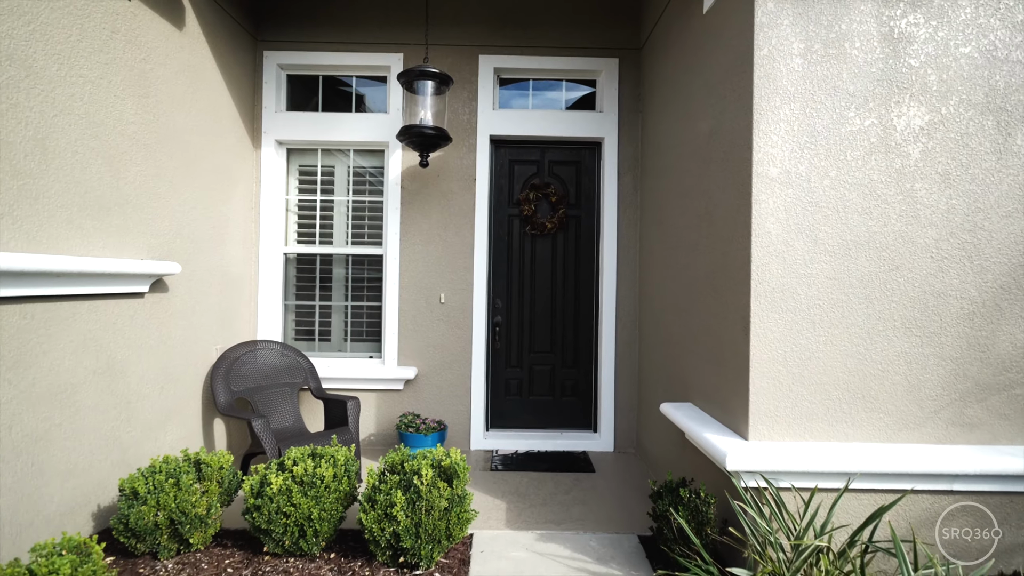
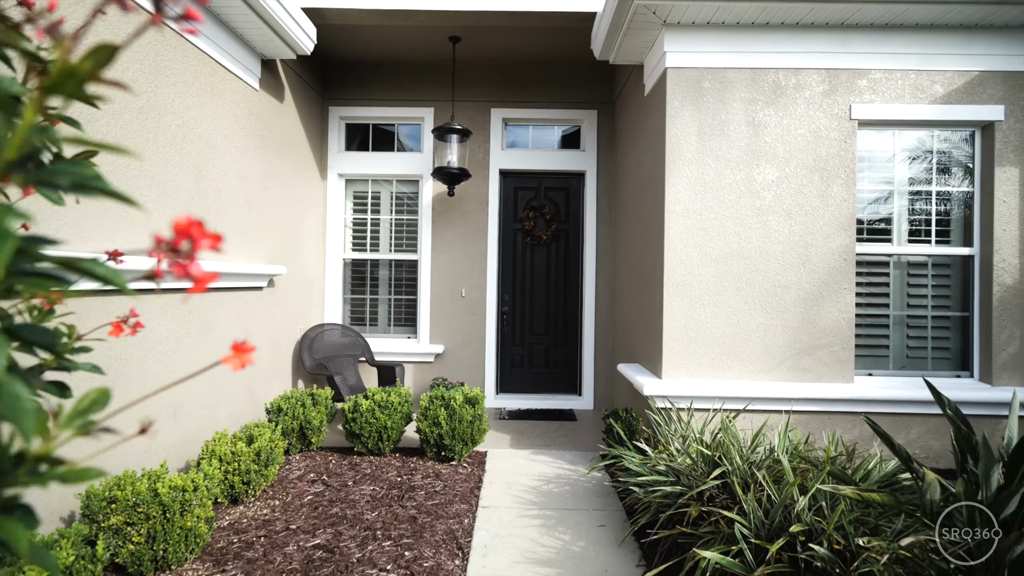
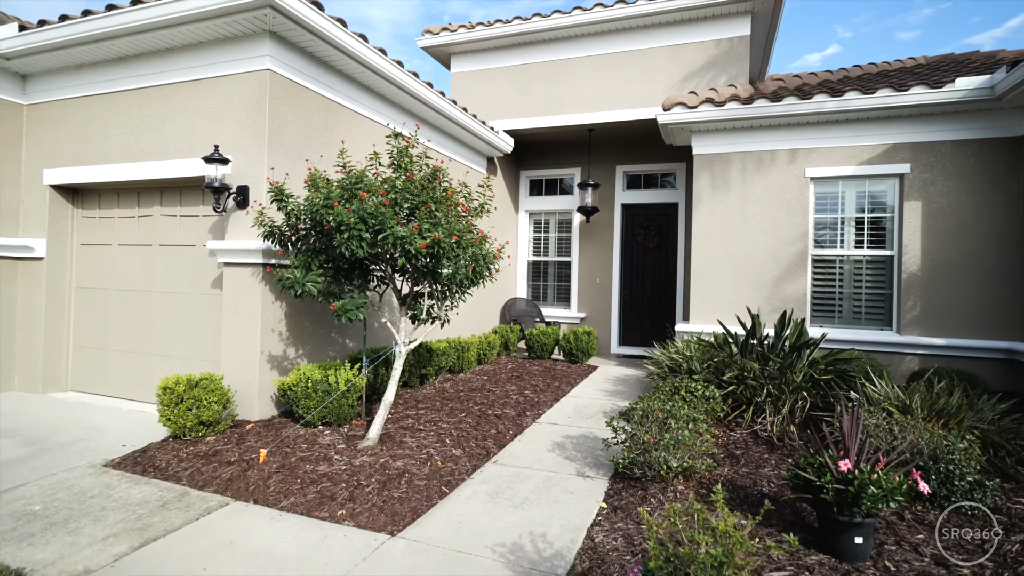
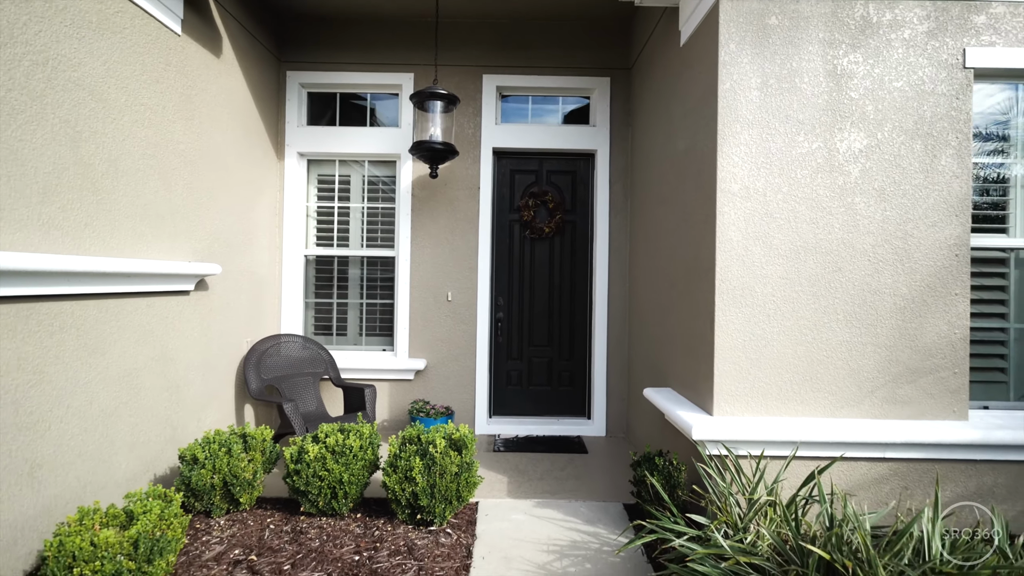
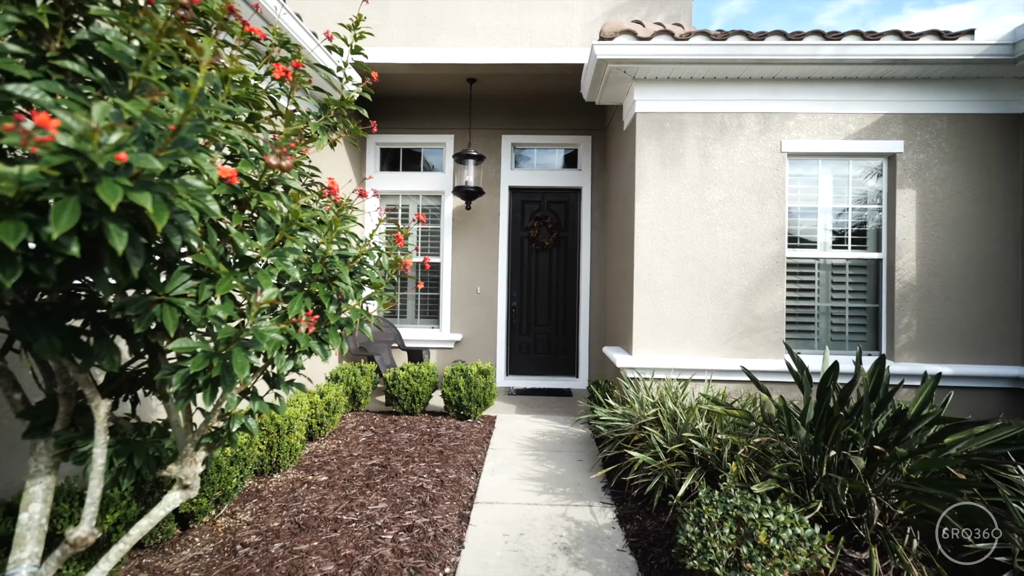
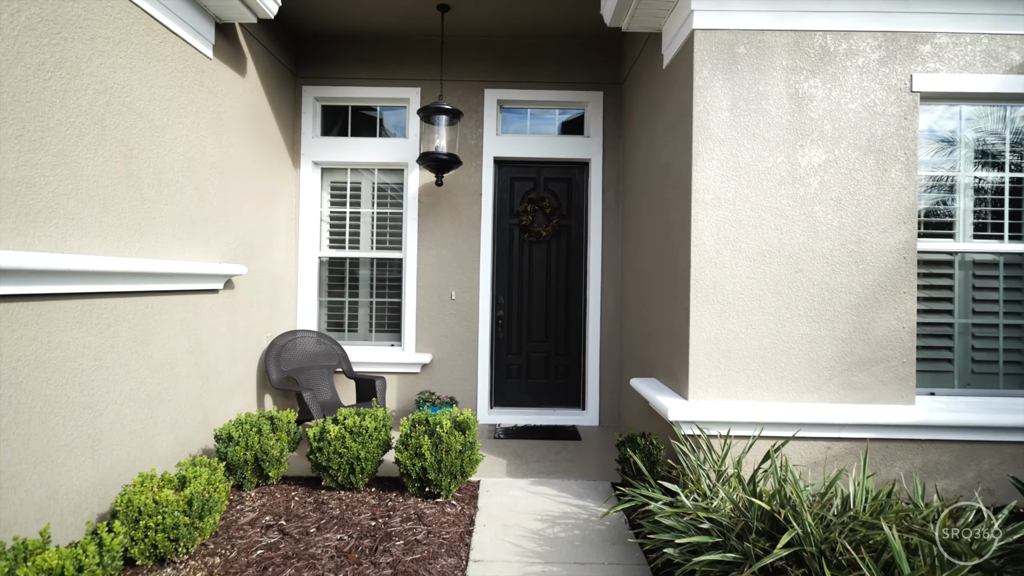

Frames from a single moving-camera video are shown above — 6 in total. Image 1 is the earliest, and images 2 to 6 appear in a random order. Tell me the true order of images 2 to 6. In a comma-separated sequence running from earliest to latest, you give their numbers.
4, 6, 2, 5, 3
